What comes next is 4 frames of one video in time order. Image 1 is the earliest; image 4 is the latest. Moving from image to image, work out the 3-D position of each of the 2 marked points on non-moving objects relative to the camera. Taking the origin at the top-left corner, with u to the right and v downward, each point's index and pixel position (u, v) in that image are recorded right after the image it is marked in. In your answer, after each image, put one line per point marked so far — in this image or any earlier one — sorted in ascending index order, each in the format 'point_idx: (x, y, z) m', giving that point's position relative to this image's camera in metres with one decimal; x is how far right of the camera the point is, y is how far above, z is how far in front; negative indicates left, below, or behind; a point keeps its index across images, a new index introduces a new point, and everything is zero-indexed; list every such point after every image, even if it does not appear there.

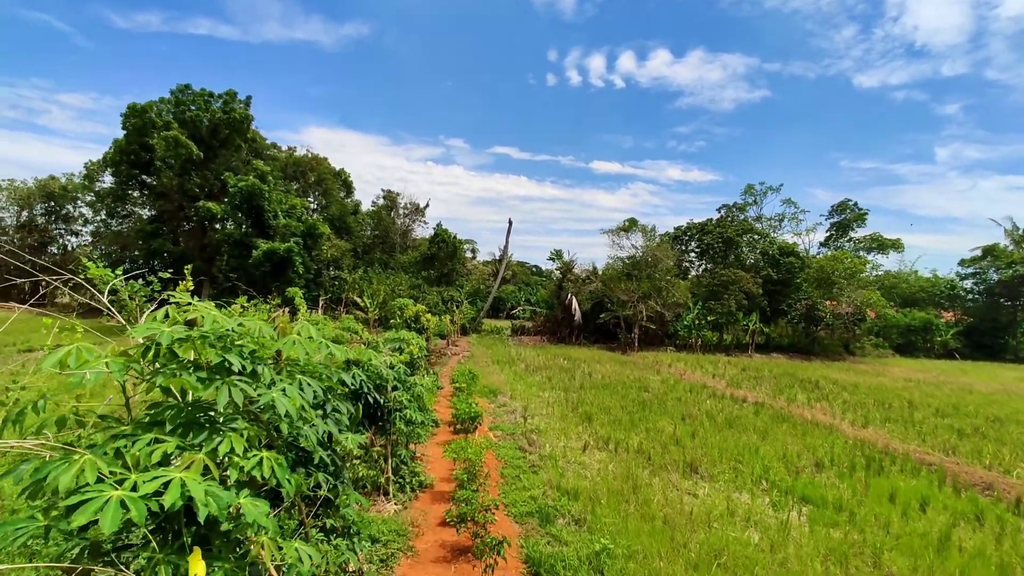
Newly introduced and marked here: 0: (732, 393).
0: (+4.2, -2.0, +10.7) m
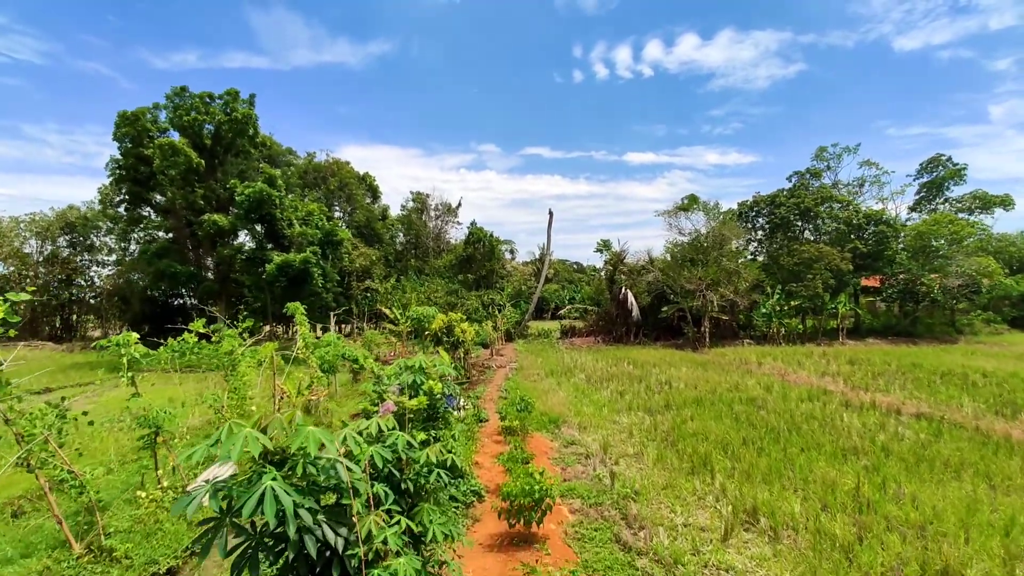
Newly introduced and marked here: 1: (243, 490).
0: (+5.1, -1.6, +8.0) m
1: (-0.8, -0.6, +1.7) m
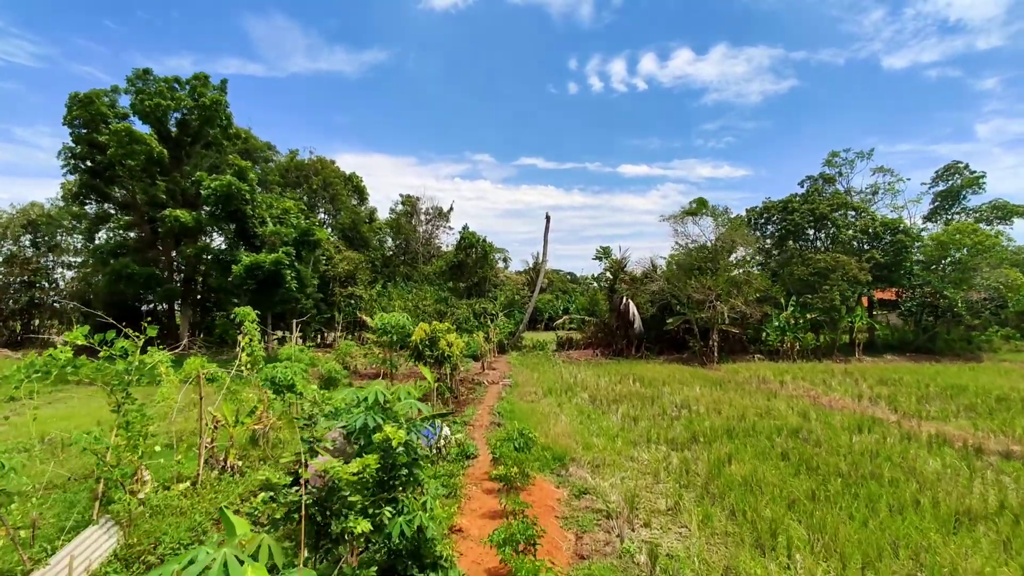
0: (+5.1, -1.7, +6.7) m
1: (-0.8, -0.5, +0.3) m
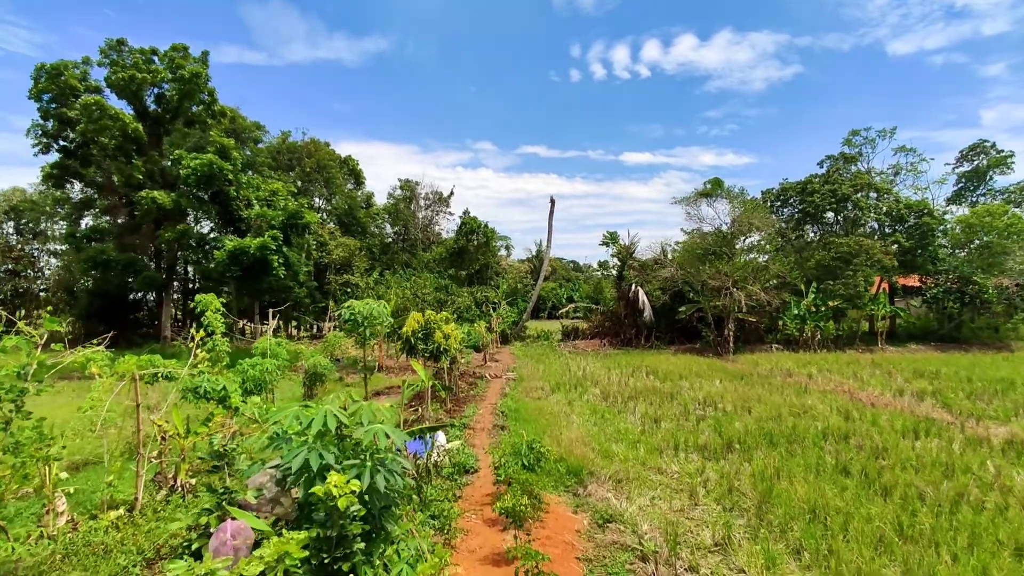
0: (+5.1, -1.6, +5.8) m
1: (-0.8, -0.5, -0.6) m
